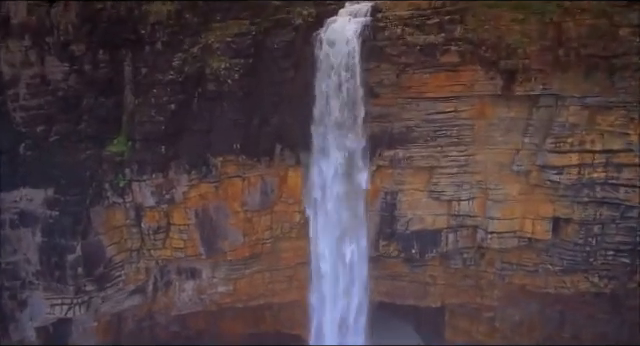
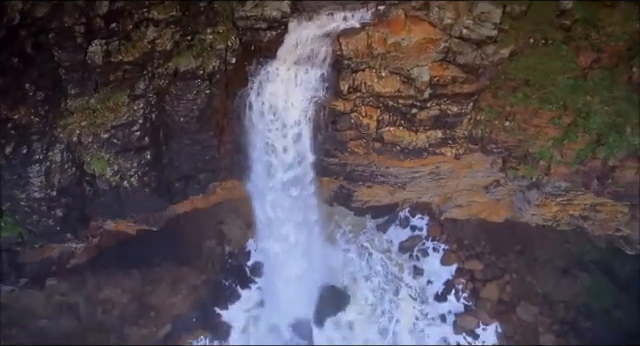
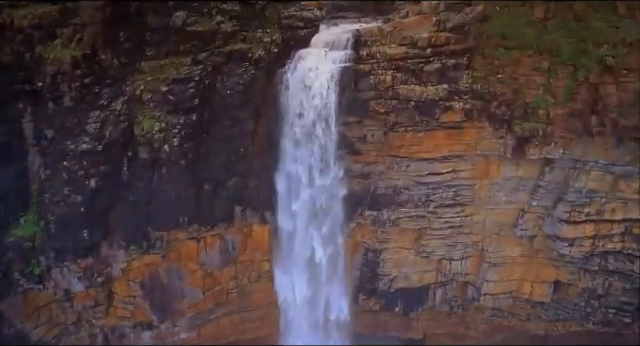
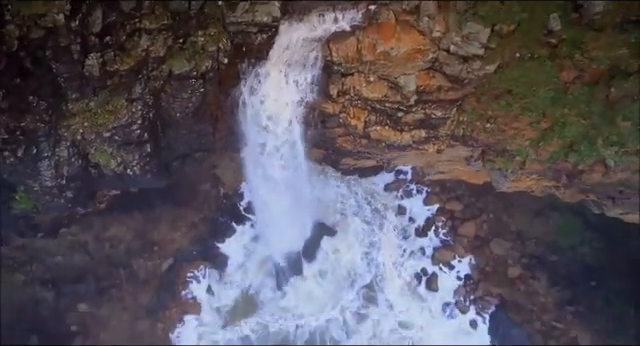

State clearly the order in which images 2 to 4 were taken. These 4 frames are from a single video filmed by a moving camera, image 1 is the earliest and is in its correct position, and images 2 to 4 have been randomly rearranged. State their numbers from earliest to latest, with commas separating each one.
3, 2, 4
